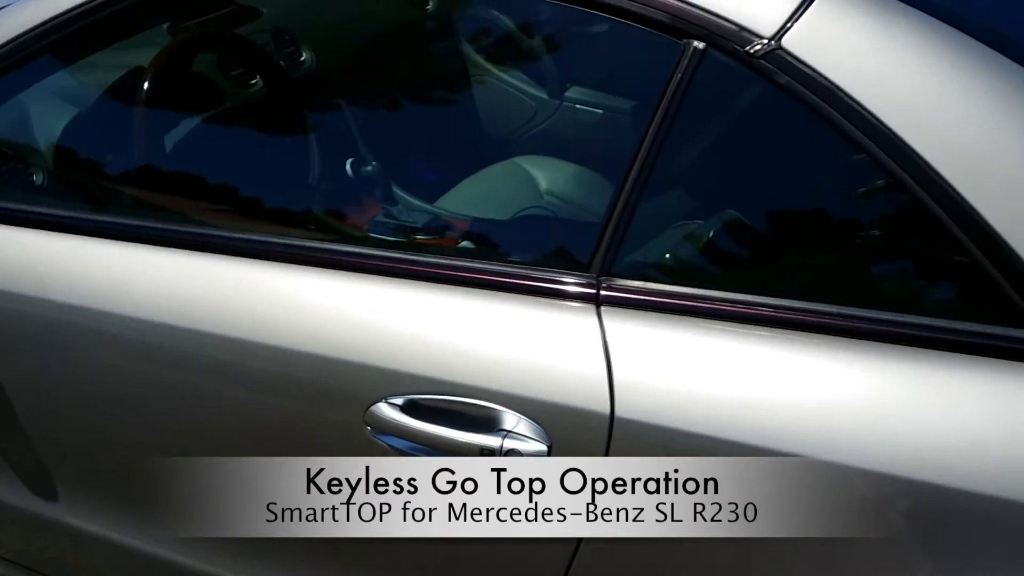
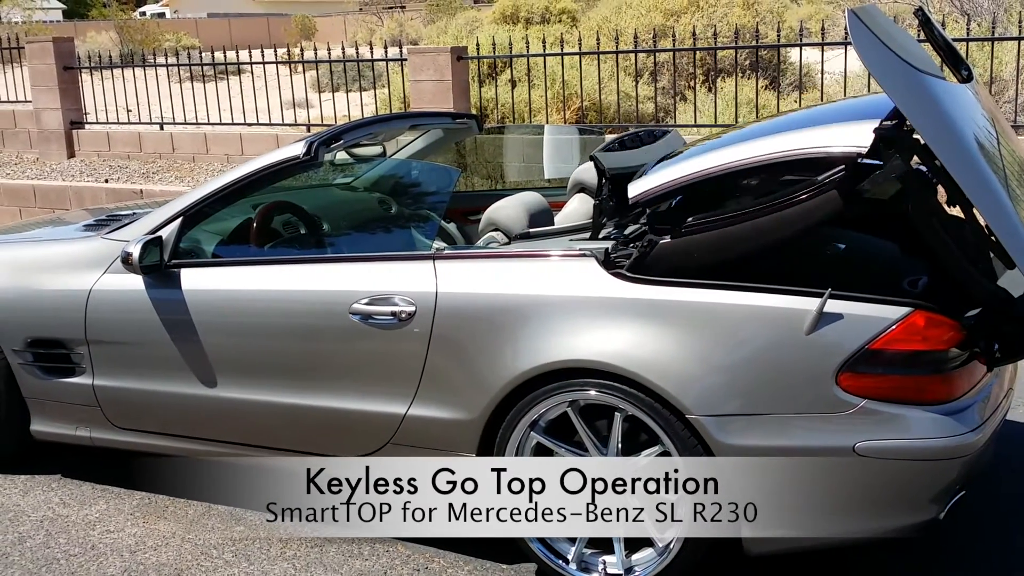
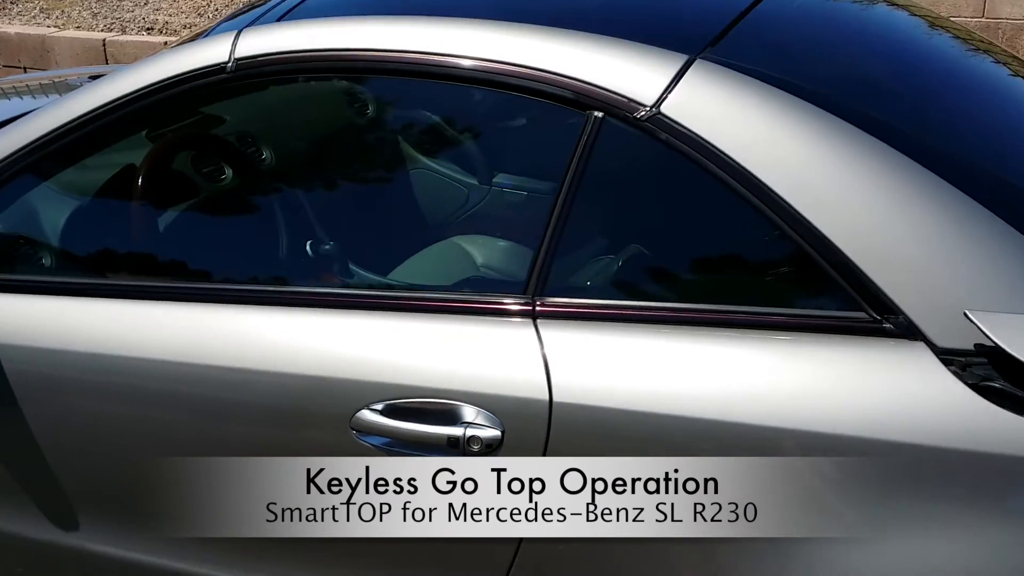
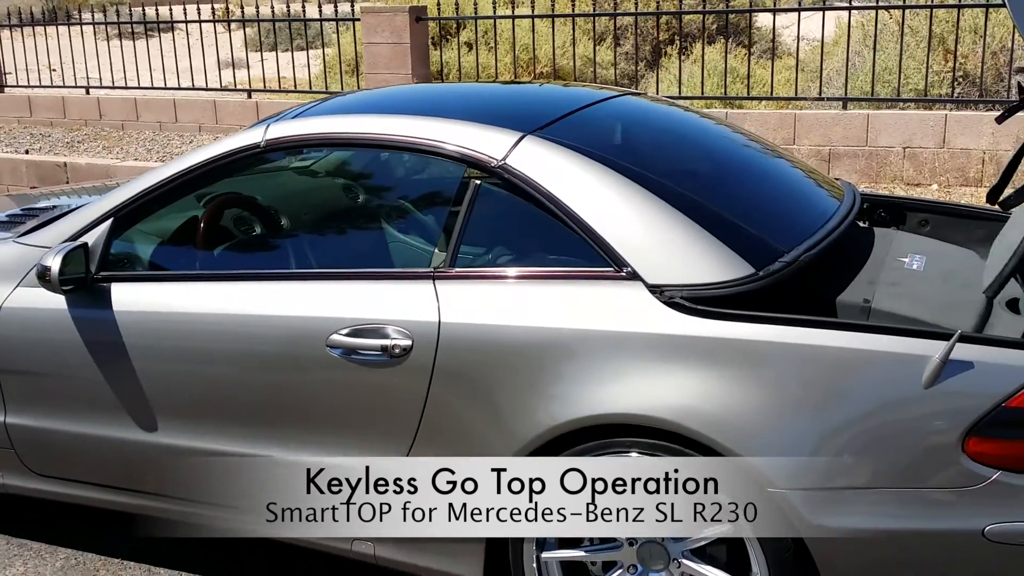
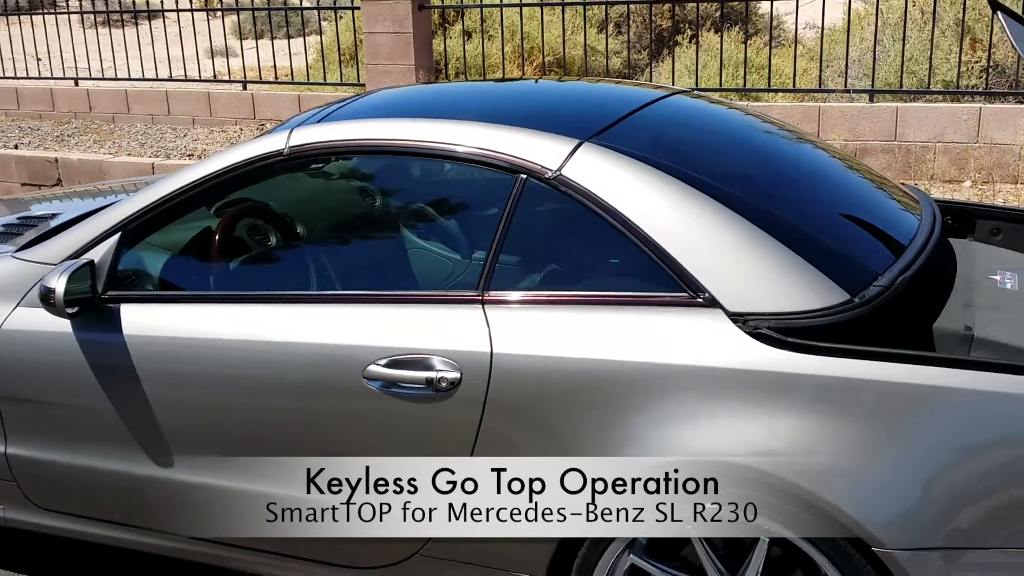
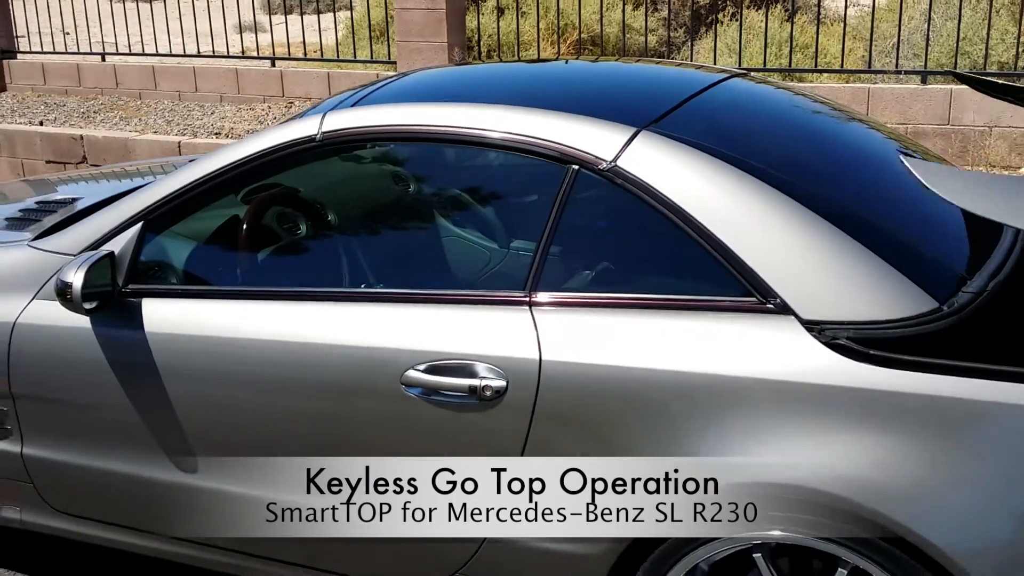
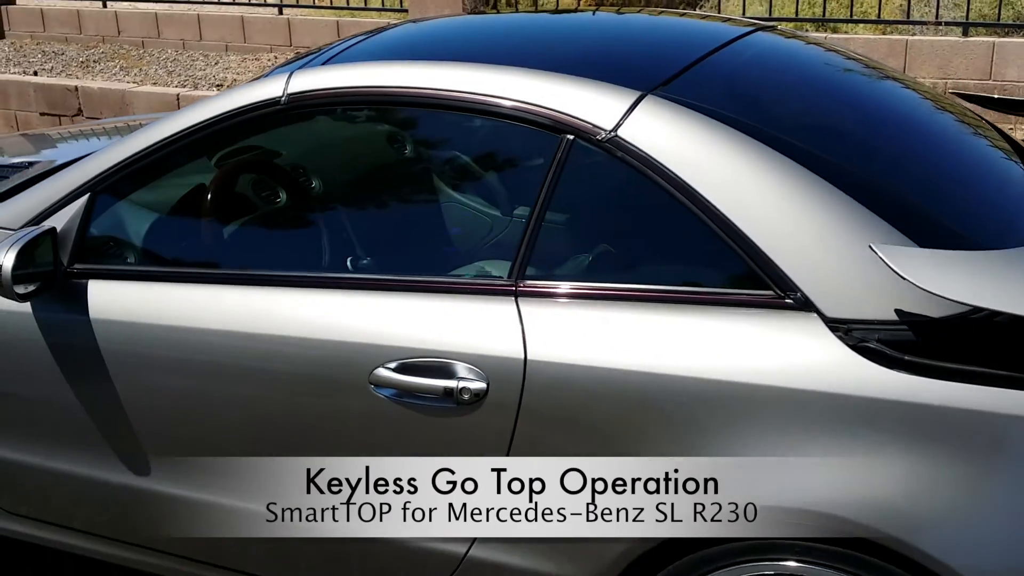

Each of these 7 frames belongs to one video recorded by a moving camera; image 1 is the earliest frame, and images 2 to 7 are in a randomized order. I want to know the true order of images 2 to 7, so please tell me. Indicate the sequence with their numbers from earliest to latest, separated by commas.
3, 7, 6, 5, 4, 2
